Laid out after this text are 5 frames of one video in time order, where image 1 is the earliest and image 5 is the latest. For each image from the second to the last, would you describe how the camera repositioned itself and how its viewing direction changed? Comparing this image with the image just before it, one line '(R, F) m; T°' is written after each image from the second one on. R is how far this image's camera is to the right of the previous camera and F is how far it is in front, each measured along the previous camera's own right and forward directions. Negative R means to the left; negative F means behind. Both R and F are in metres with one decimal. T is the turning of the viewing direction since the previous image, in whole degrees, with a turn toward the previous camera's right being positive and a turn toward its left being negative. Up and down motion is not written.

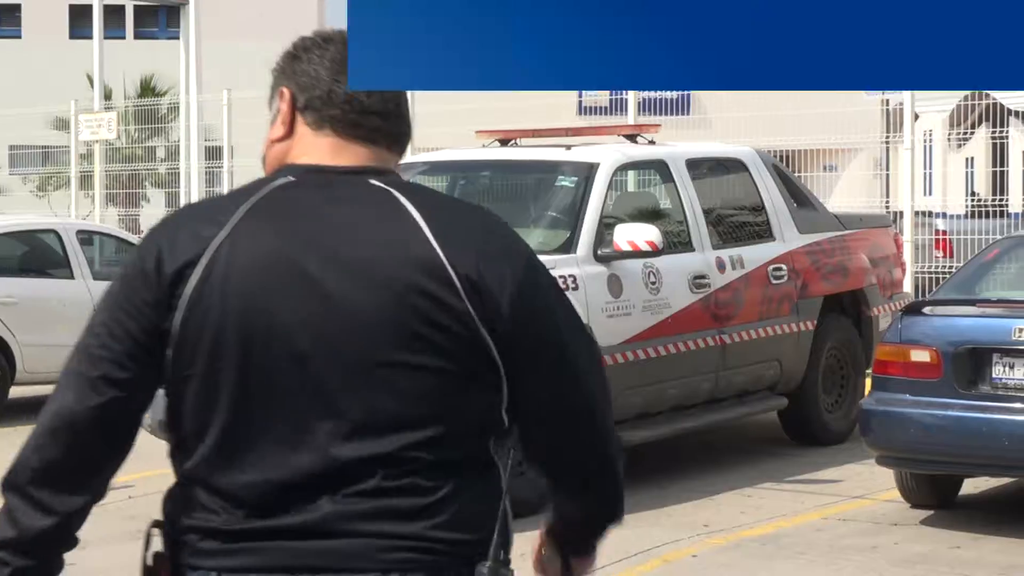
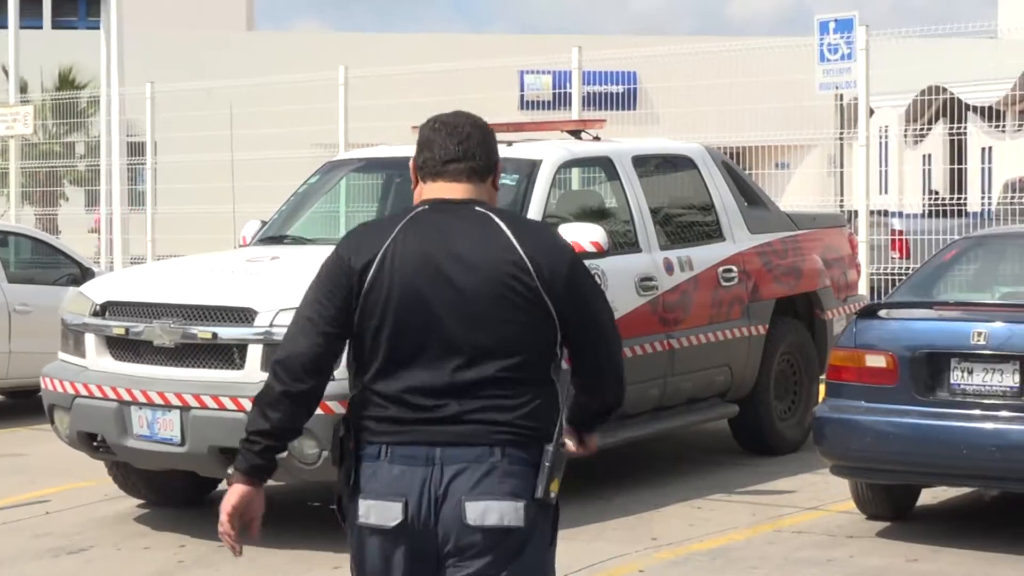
(0.0, +0.3) m; +1°
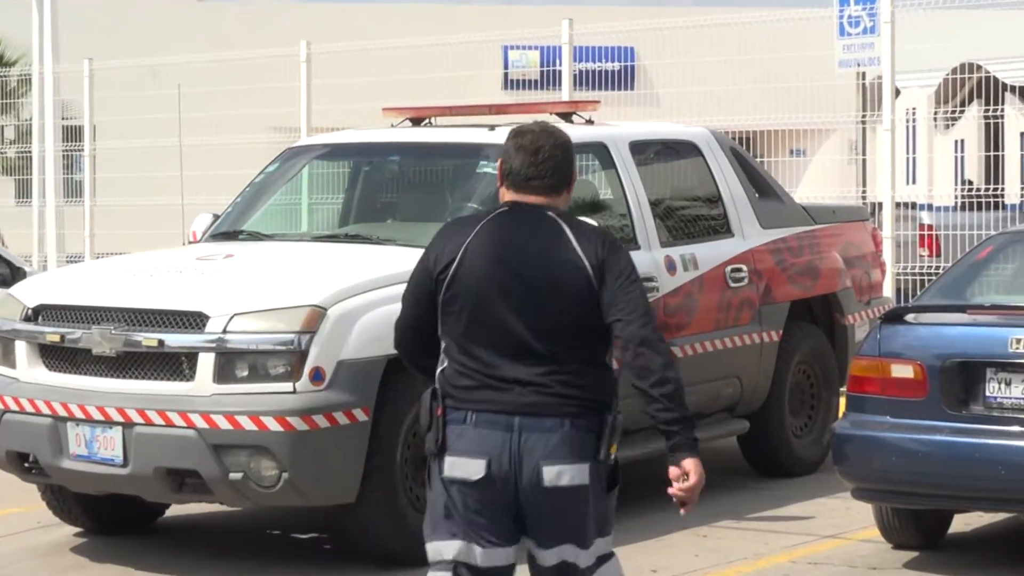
(0.0, +0.8) m; 0°
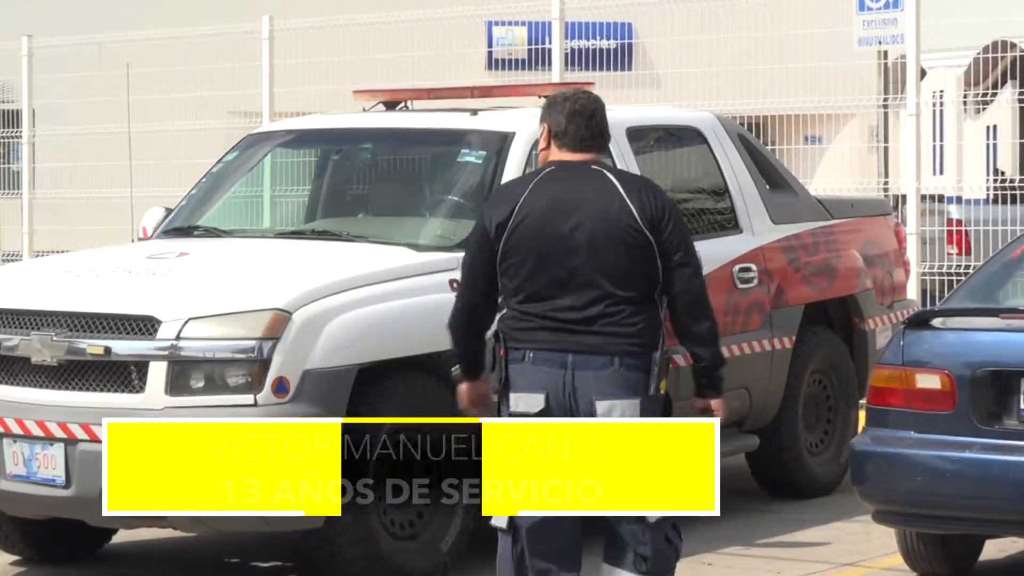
(0.0, +0.7) m; 0°
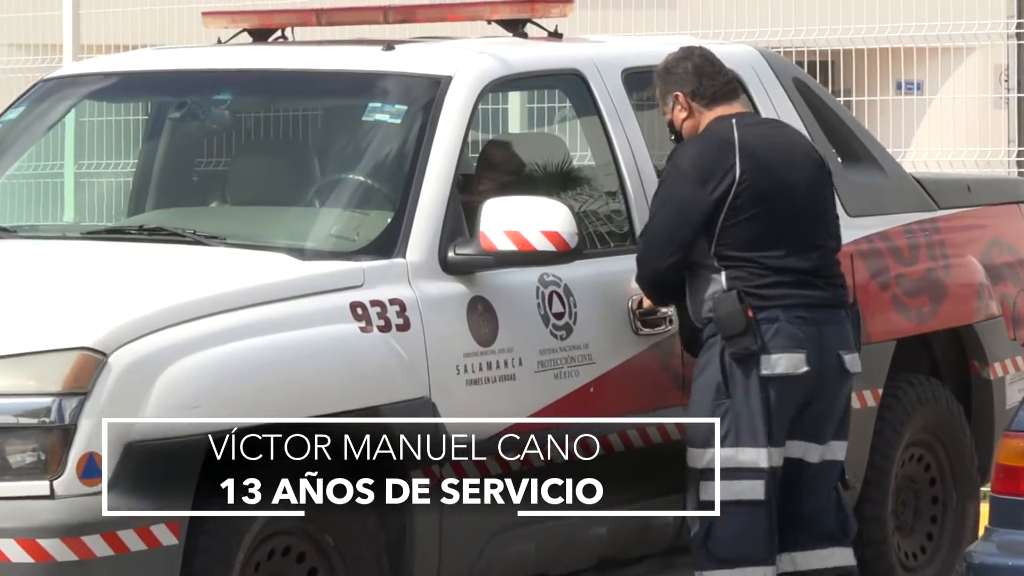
(+0.1, +2.2) m; -1°
